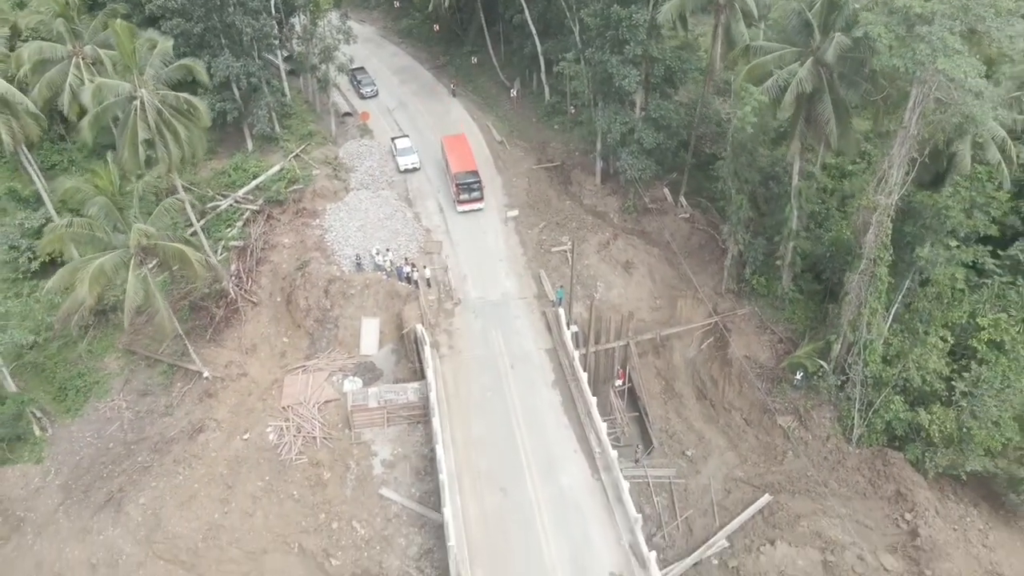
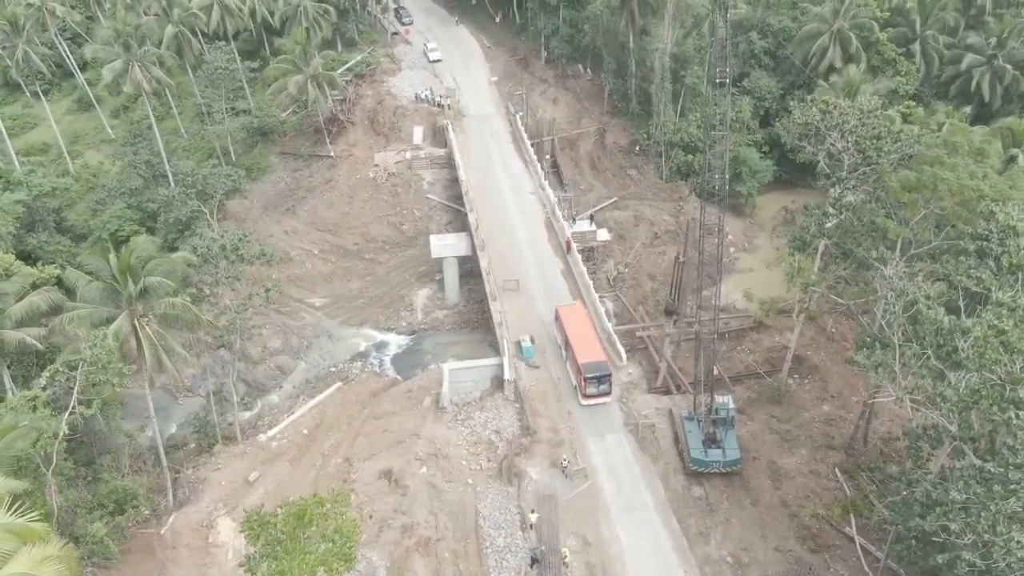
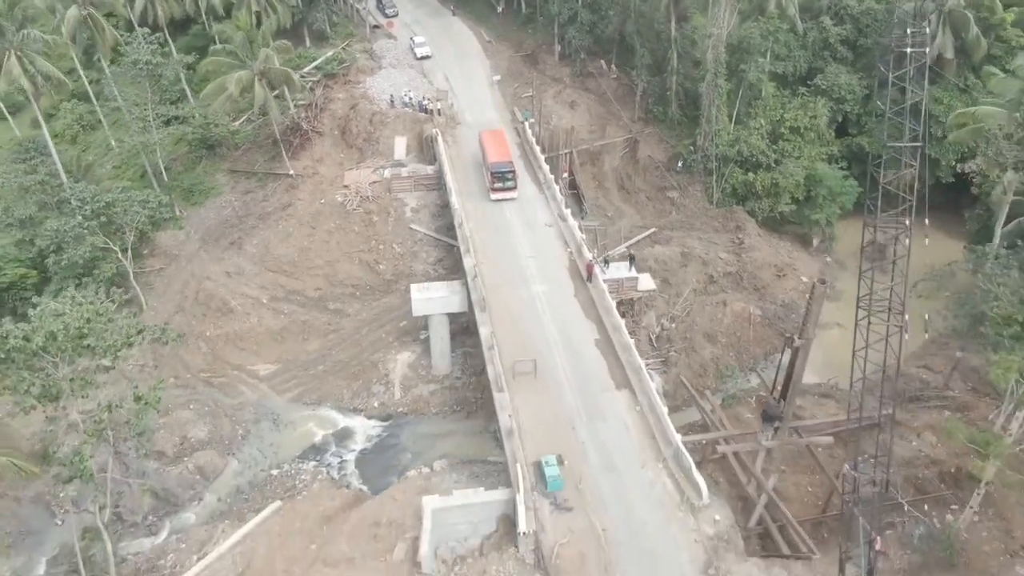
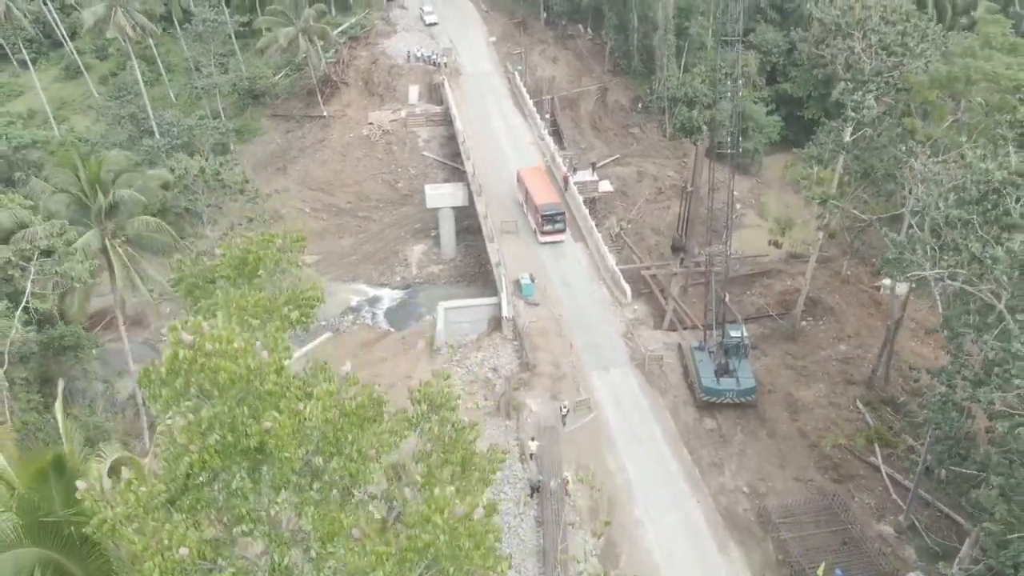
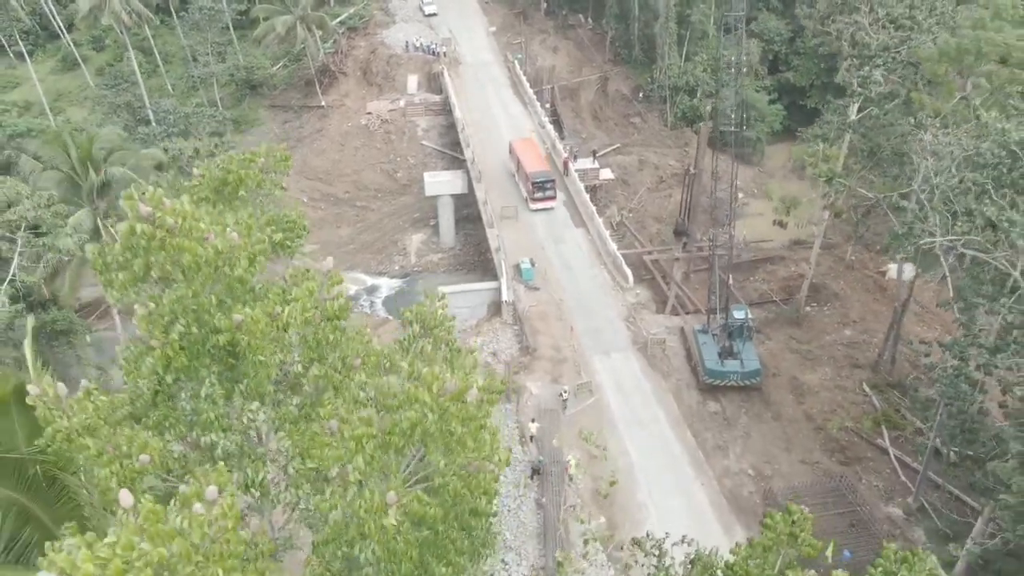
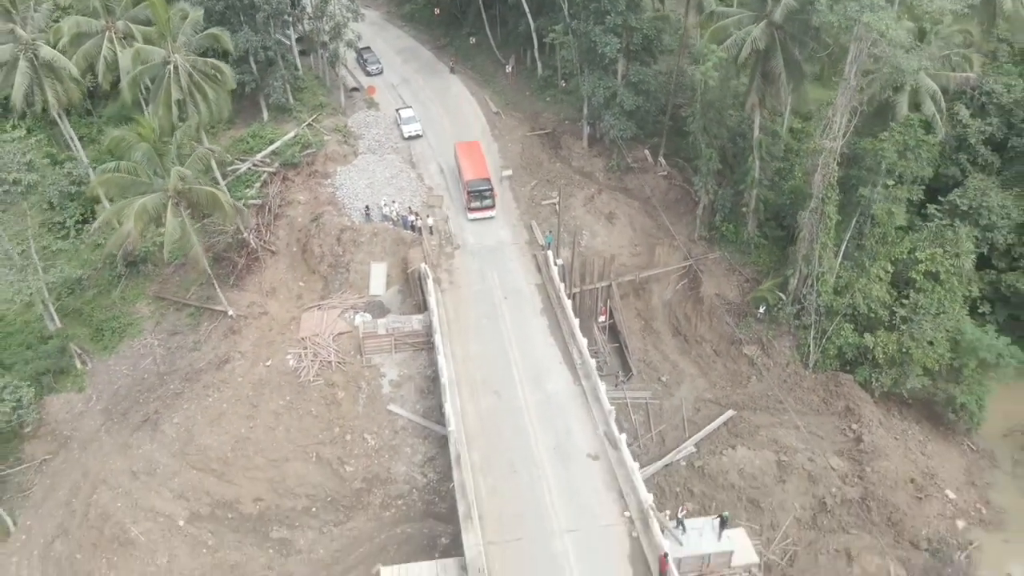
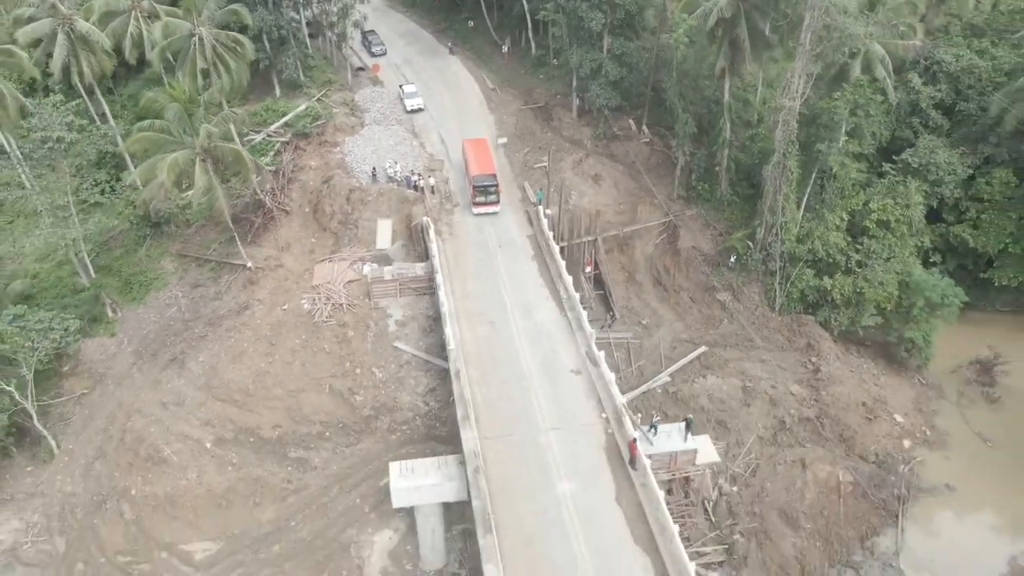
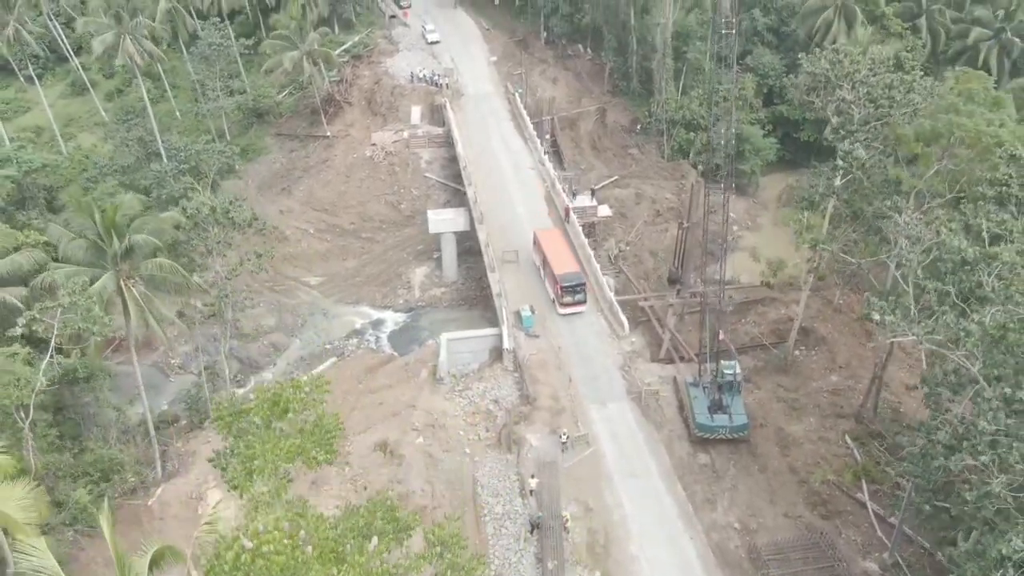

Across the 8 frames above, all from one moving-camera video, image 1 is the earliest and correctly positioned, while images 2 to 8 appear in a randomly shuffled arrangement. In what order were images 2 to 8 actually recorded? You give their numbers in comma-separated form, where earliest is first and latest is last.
6, 7, 3, 5, 4, 8, 2
